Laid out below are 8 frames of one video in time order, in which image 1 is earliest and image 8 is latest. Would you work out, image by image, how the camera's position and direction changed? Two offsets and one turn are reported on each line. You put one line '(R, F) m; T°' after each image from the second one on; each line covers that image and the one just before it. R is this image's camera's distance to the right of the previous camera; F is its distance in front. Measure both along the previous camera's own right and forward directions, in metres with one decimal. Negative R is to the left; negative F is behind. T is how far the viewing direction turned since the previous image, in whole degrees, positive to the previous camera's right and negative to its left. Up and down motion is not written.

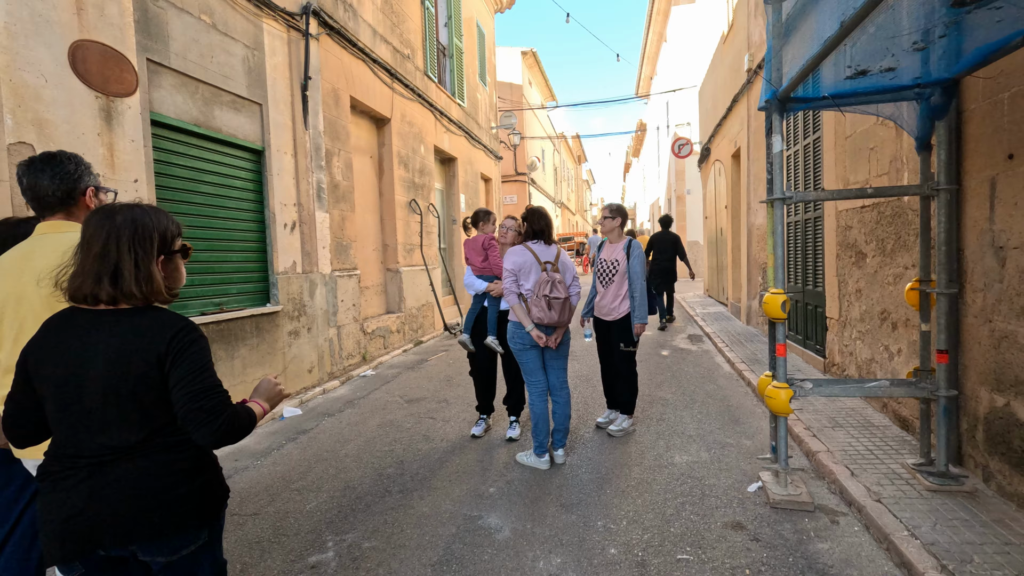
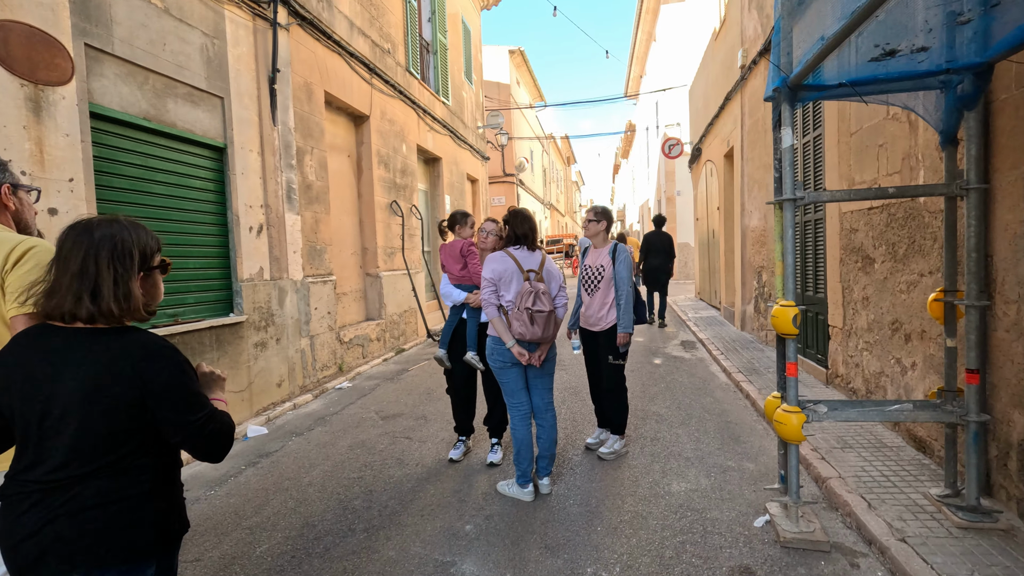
(+0.1, +0.3) m; +1°
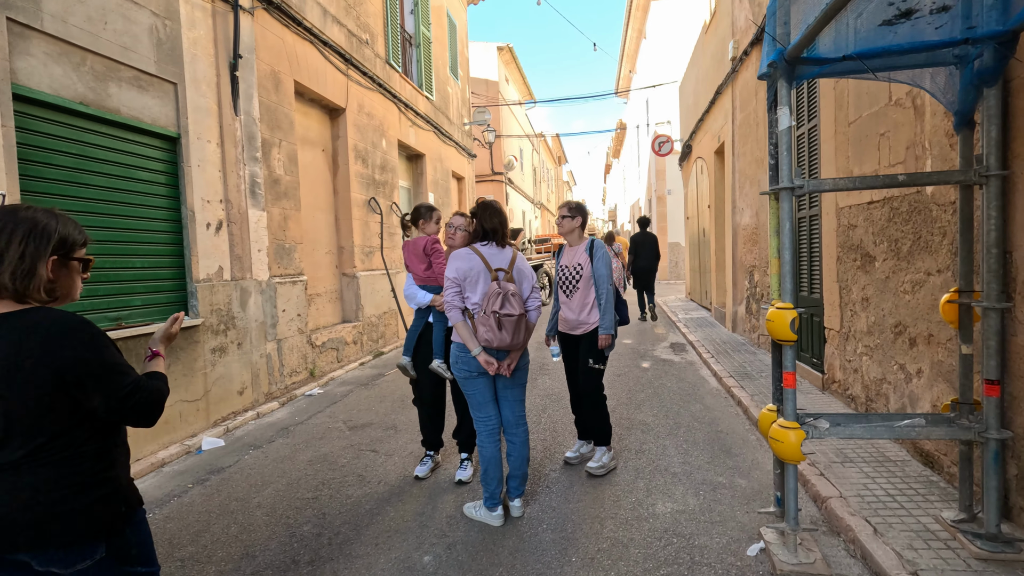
(+0.1, +0.3) m; +1°
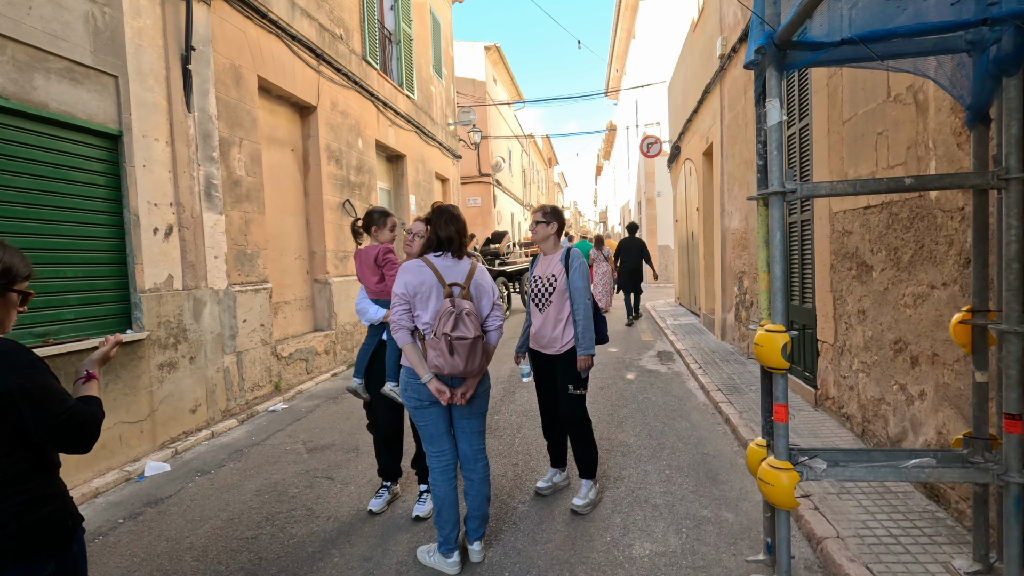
(+0.2, +0.3) m; +1°
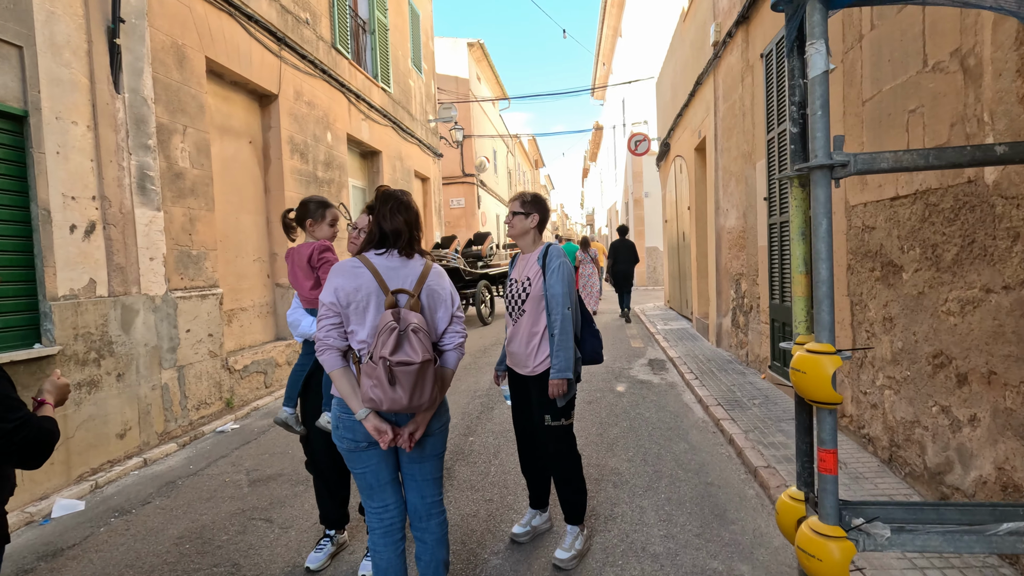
(+0.1, +0.5) m; +1°
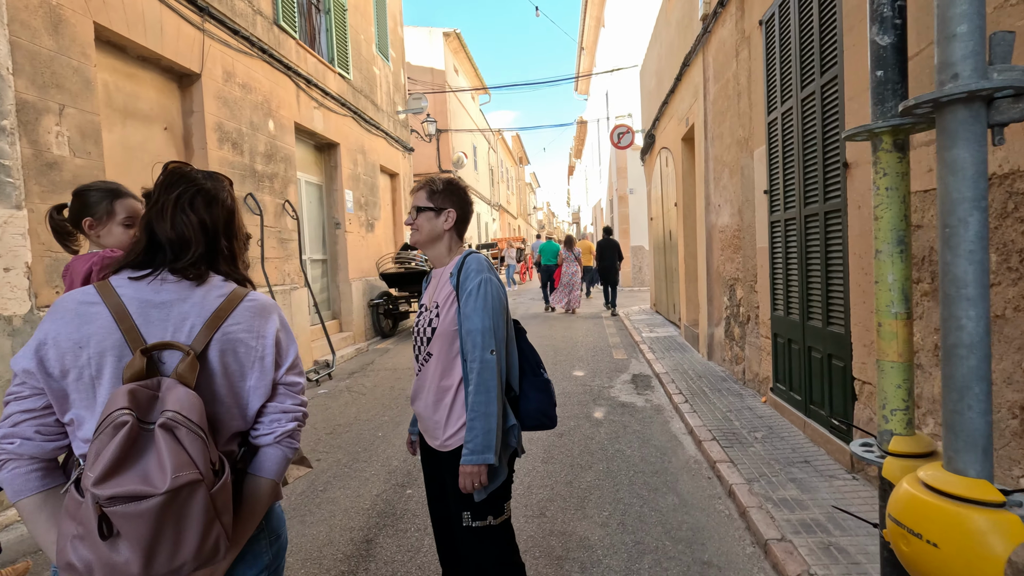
(+0.3, +0.8) m; +1°
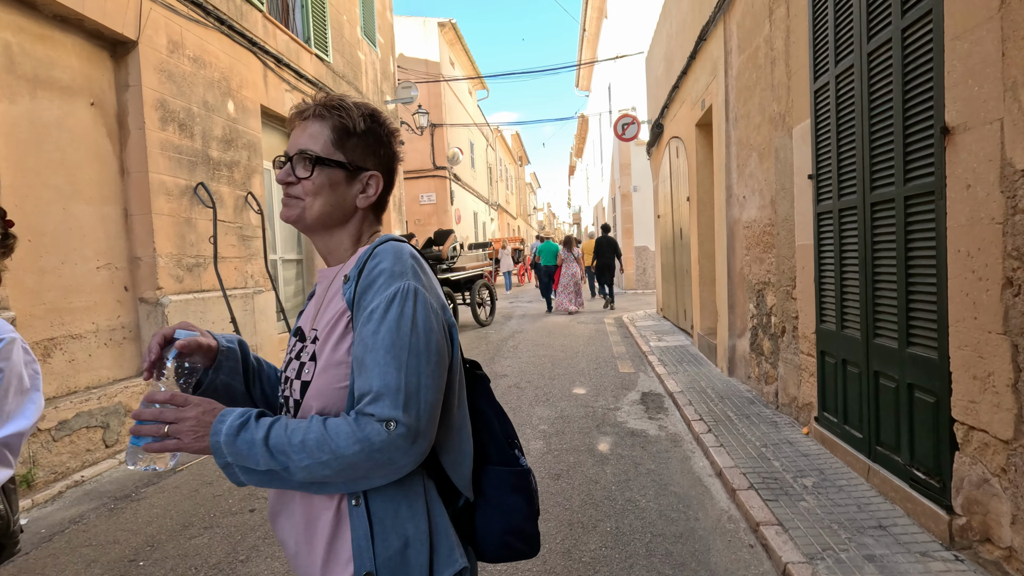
(+0.1, +0.8) m; 0°
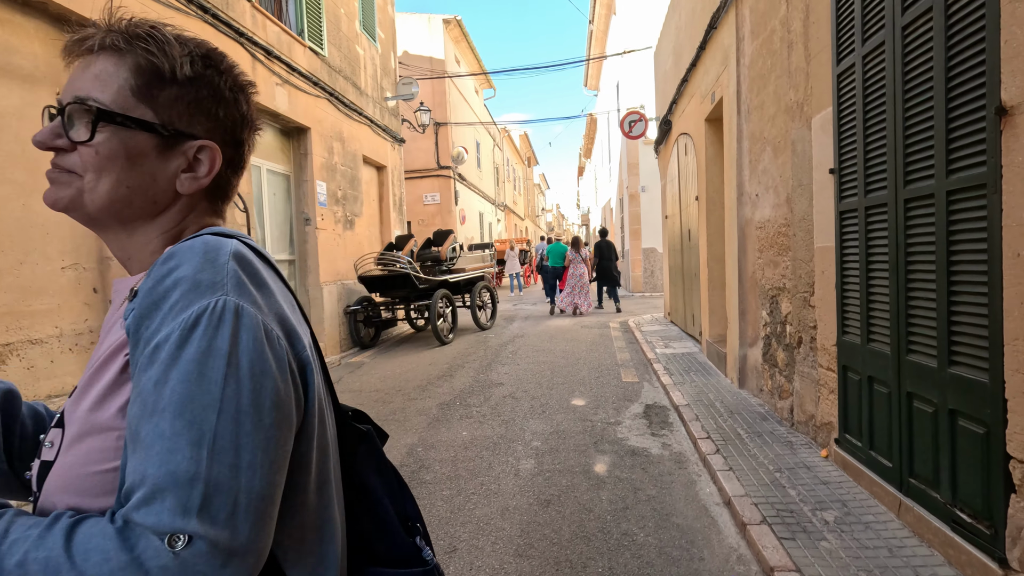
(+0.1, +0.3) m; -1°
